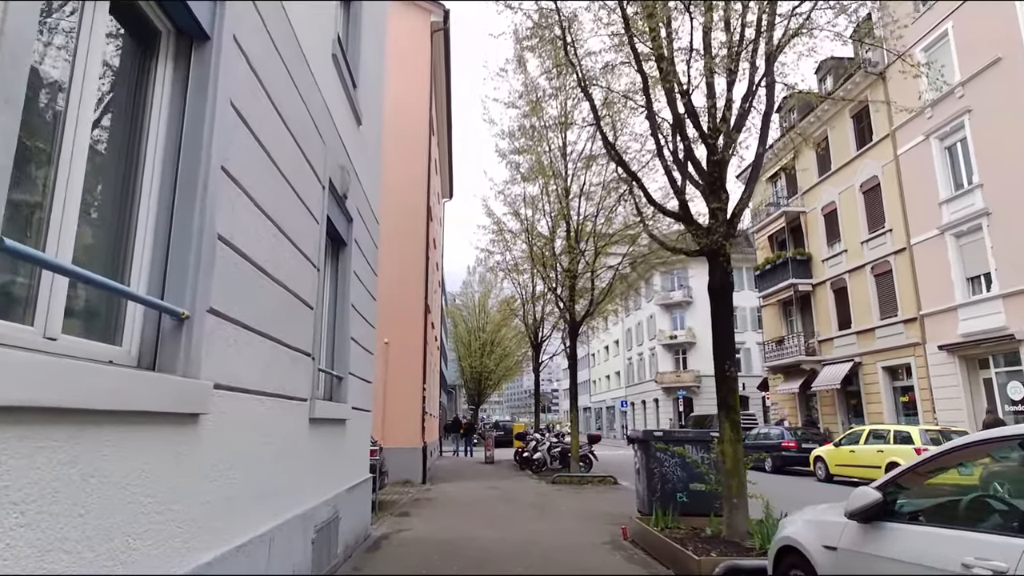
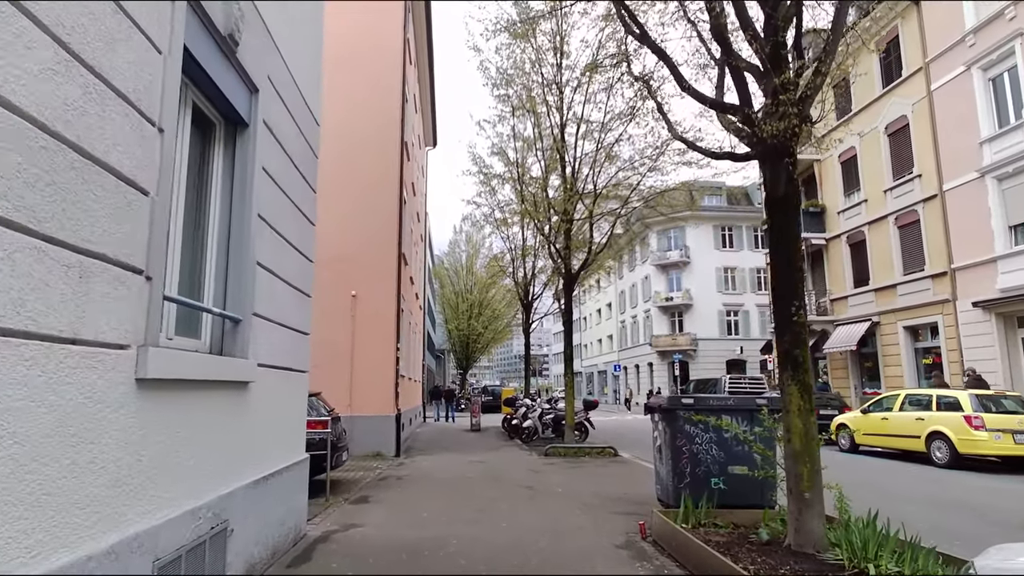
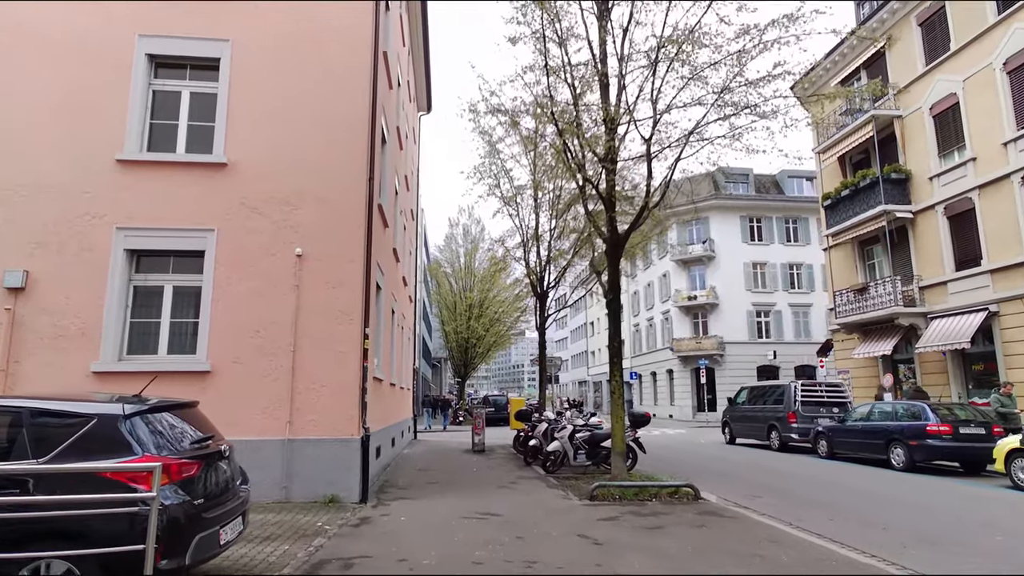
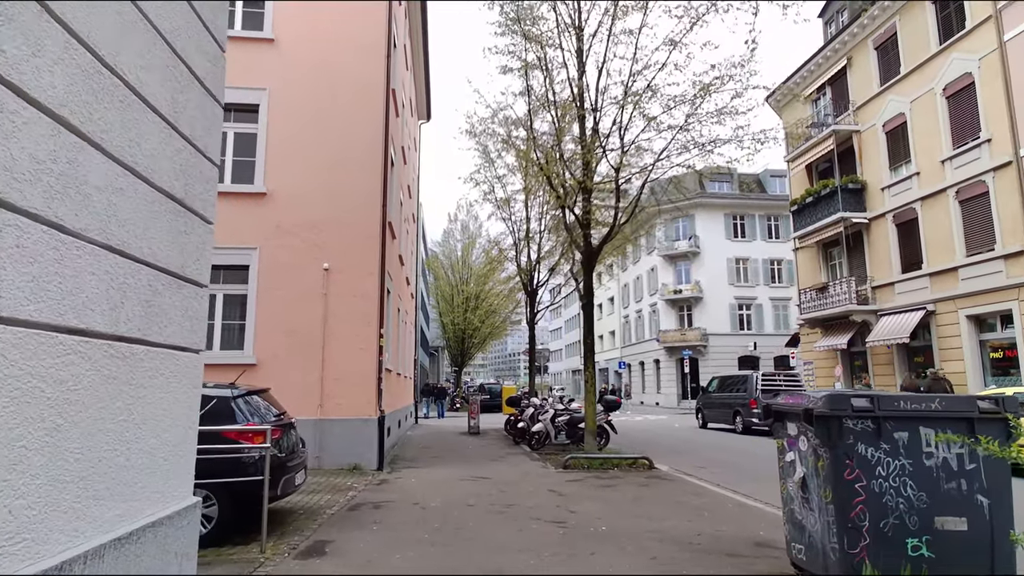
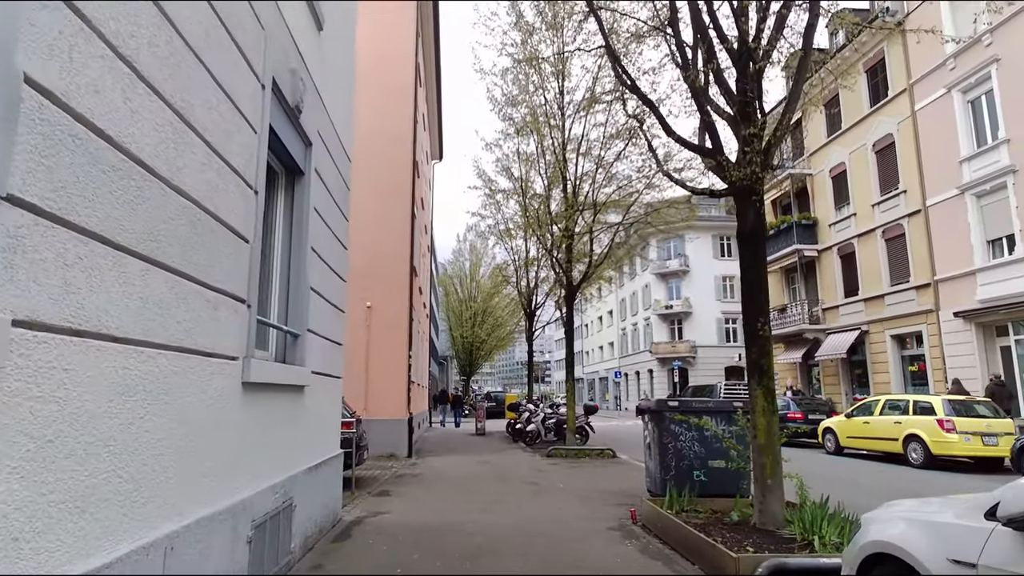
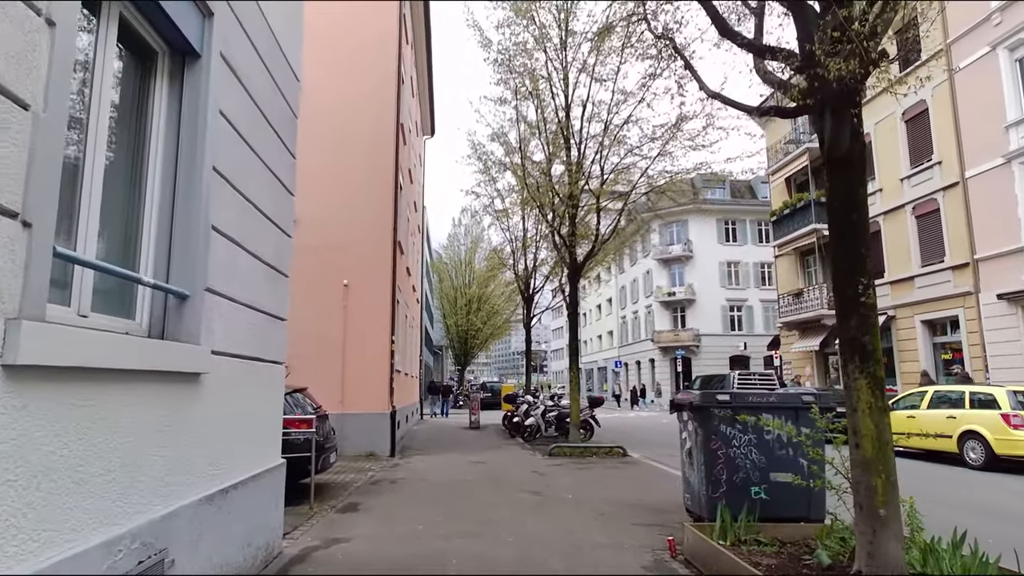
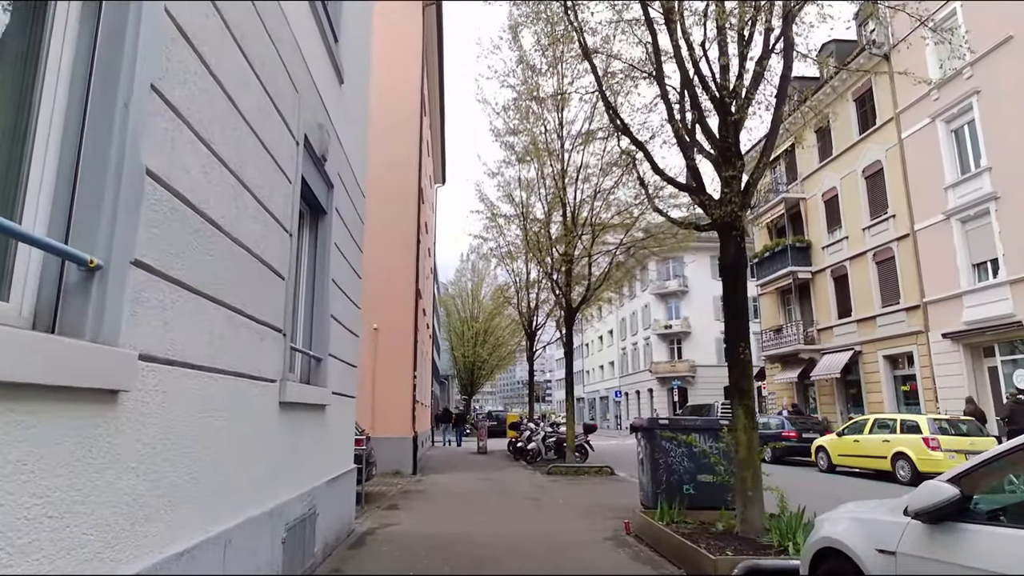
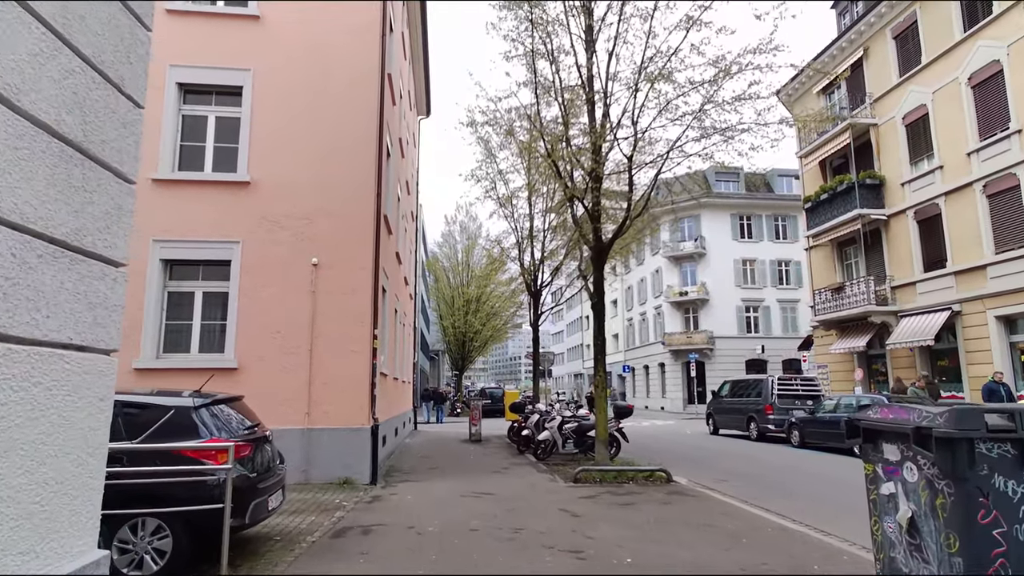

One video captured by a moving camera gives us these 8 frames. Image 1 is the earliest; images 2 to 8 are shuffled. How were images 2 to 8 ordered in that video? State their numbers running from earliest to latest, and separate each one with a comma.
7, 5, 2, 6, 4, 8, 3
